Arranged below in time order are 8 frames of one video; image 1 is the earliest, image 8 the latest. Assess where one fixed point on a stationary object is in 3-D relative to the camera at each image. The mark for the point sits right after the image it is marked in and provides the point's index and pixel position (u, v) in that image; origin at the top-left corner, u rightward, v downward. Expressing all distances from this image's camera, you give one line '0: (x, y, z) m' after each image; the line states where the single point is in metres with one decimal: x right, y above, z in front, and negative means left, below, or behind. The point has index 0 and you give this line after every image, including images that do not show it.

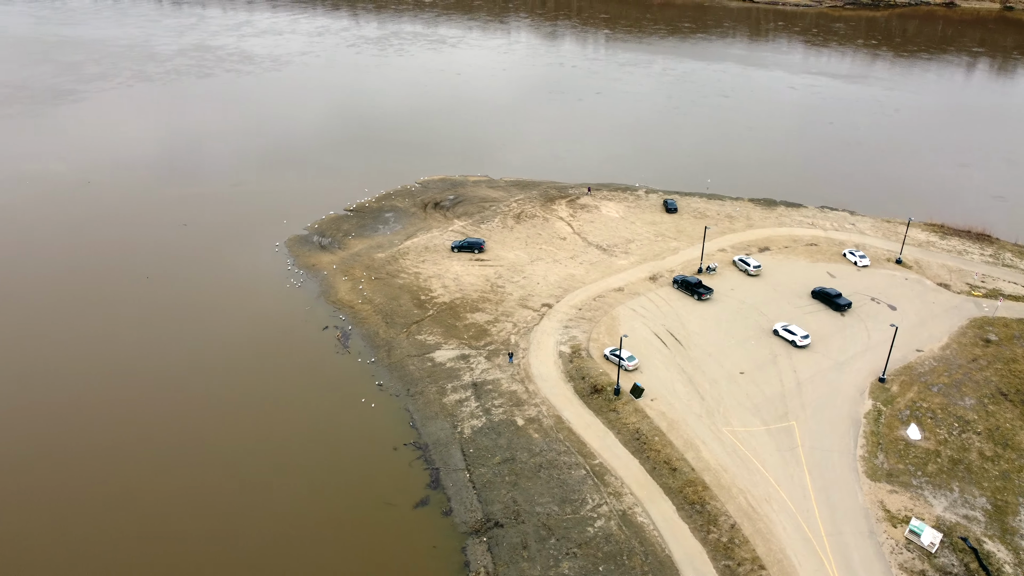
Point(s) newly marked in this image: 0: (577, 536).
0: (+1.4, -5.6, +18.2) m
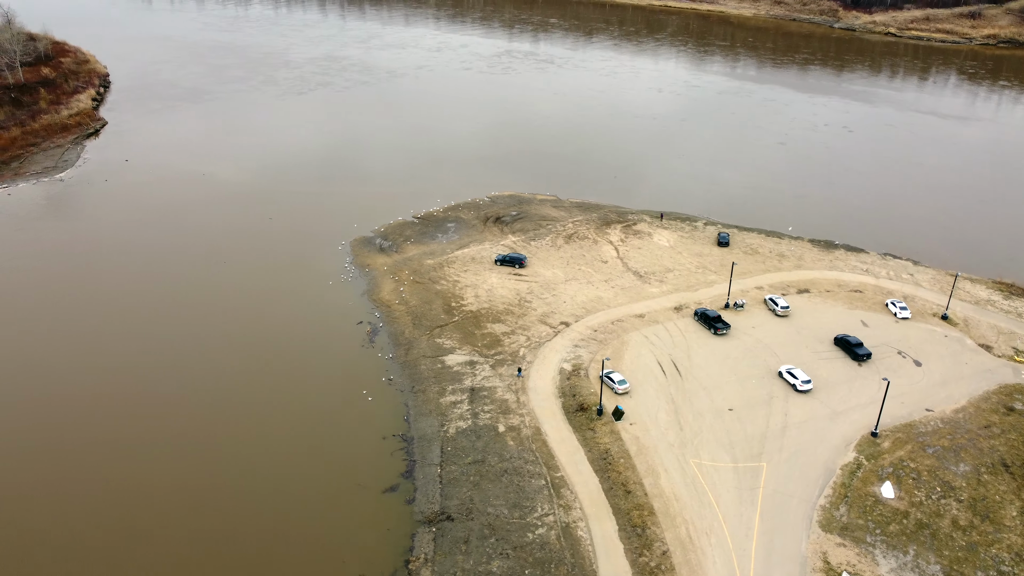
0: (+0.1, -6.0, +19.3) m
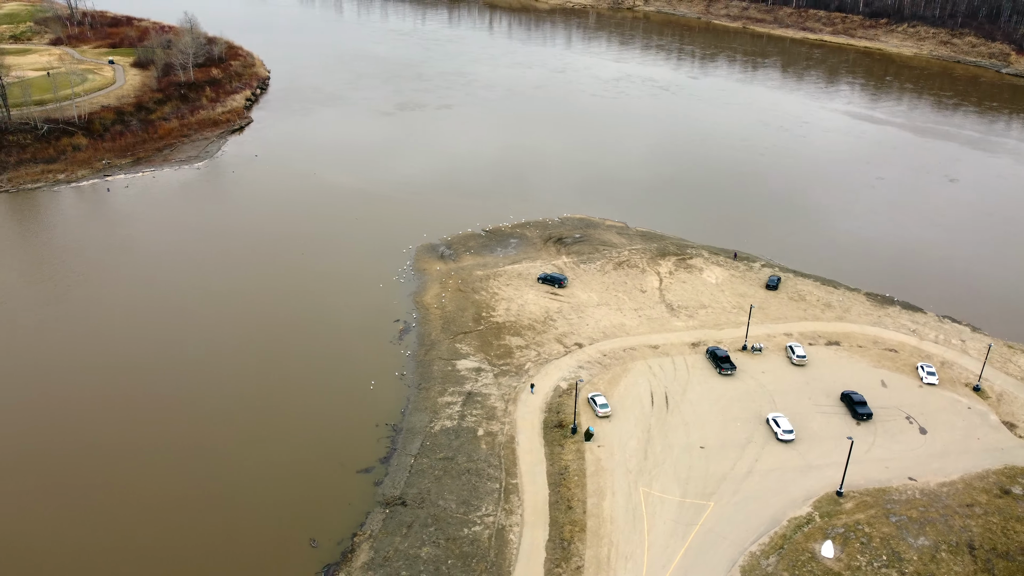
0: (-1.6, -6.3, +20.9) m
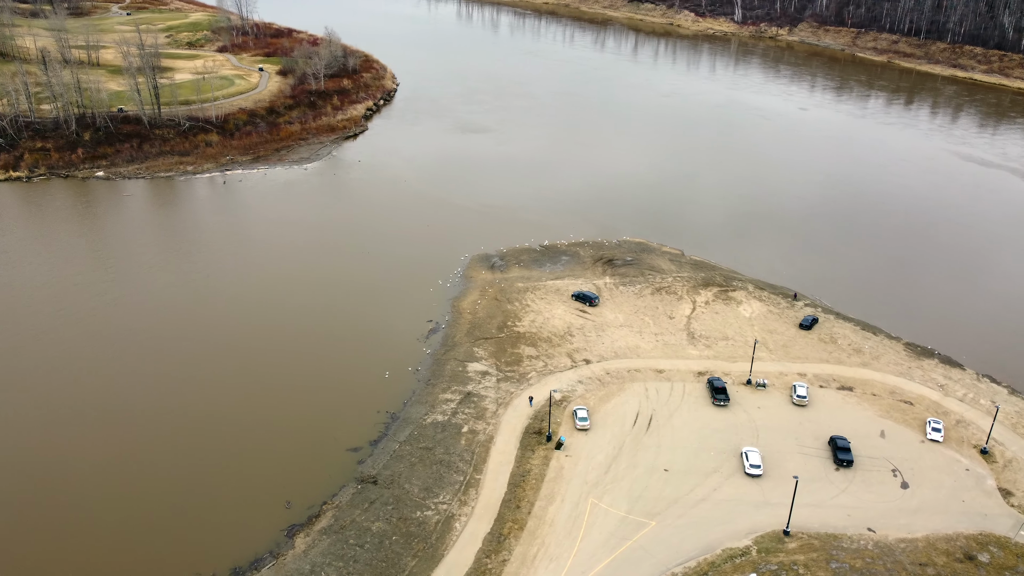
0: (-3.0, -6.3, +22.8) m
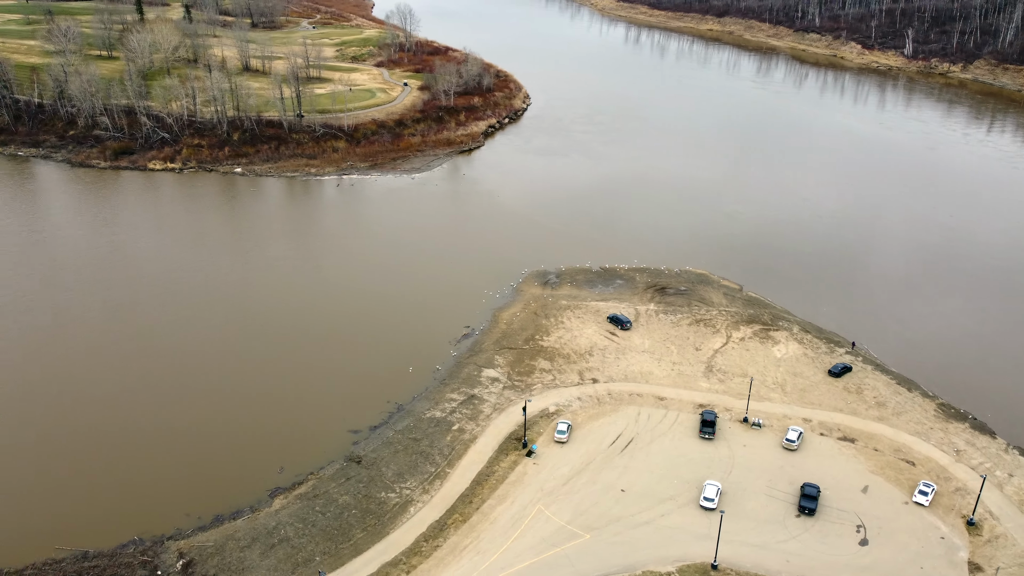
0: (-4.3, -6.4, +25.2) m
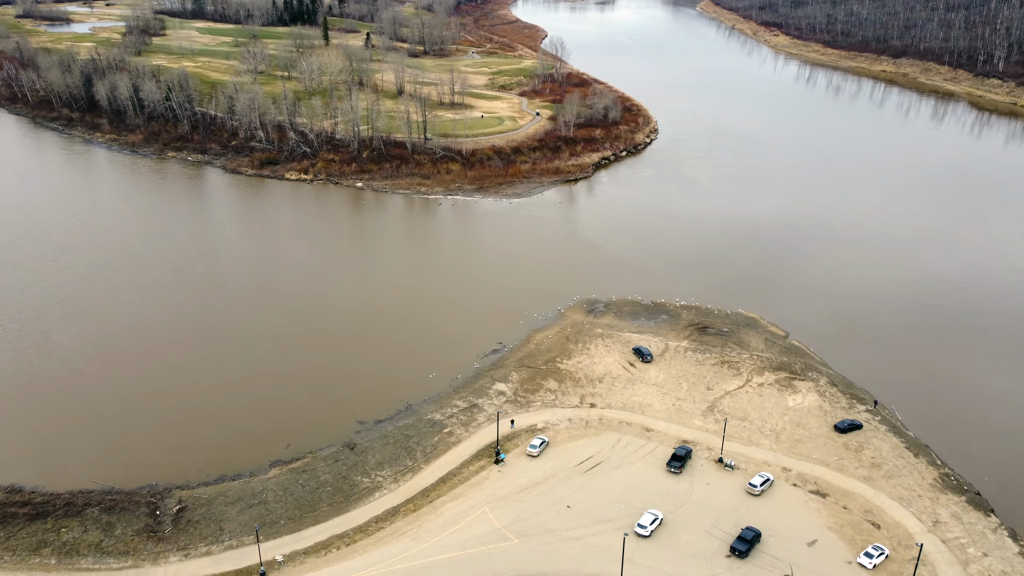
0: (-5.6, -6.6, +28.3) m
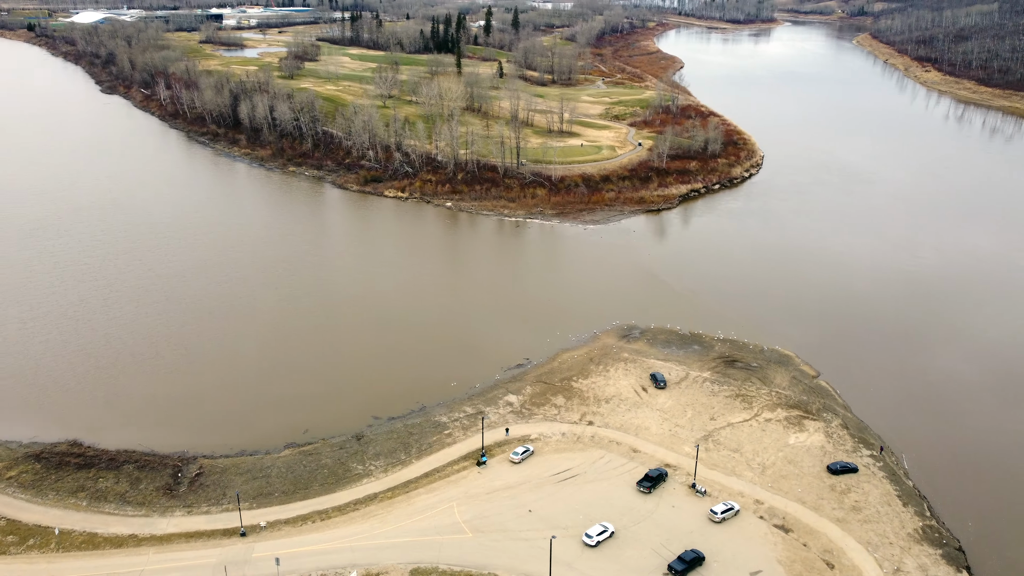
0: (-6.3, -6.7, +31.3) m
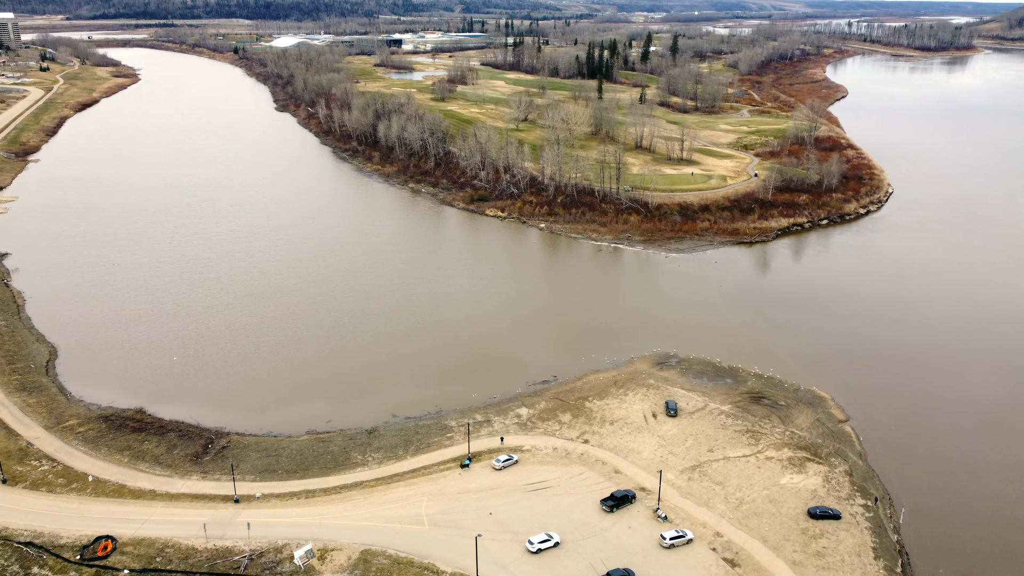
0: (-6.8, -7.0, +34.4) m
